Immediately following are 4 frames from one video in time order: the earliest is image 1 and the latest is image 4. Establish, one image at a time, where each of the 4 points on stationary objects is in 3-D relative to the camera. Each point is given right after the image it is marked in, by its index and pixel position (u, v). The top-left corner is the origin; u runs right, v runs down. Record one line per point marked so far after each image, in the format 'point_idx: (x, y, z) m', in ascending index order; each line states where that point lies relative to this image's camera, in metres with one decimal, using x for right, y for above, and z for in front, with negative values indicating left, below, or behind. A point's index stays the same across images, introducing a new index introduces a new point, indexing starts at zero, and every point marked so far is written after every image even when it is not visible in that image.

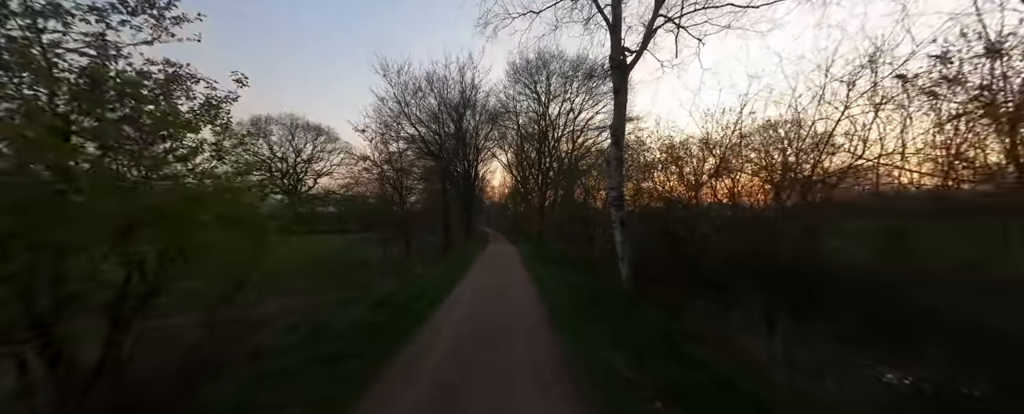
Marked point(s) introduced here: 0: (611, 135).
0: (+2.3, +1.7, +7.4) m
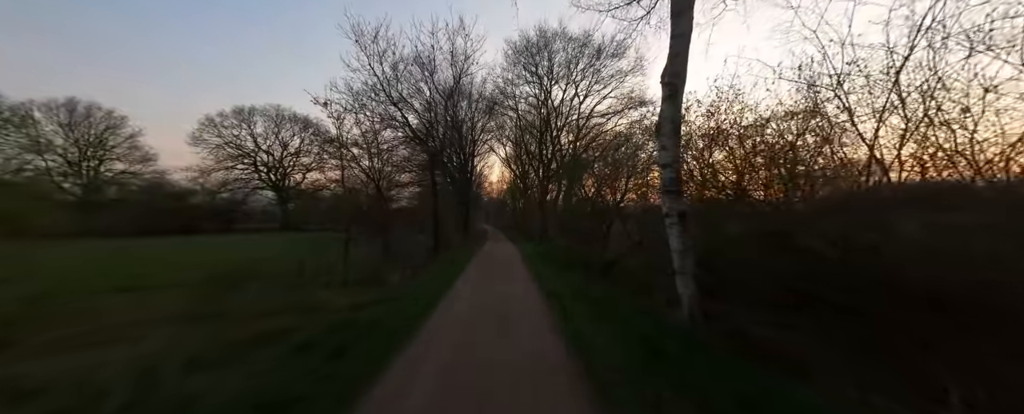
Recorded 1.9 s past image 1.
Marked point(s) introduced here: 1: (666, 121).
0: (+2.4, +1.8, +4.9) m
1: (+2.4, +1.3, +4.9) m
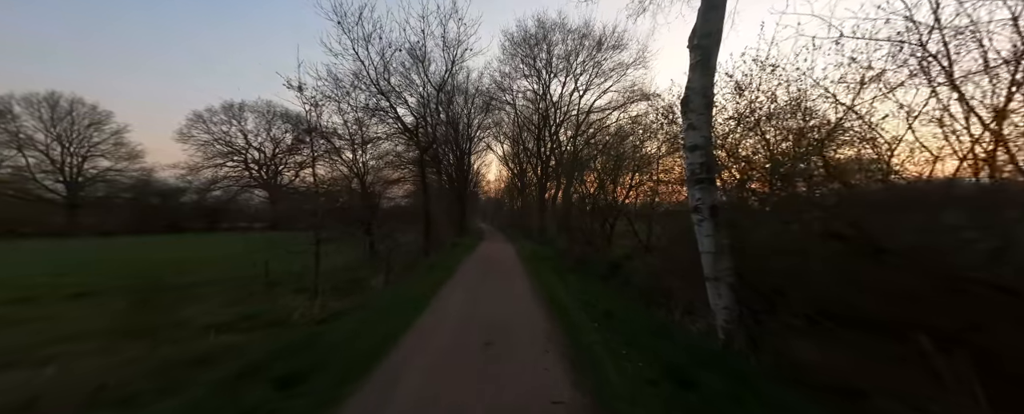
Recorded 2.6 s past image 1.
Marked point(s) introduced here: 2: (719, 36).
0: (+2.3, +1.9, +4.0) m
1: (+2.3, +1.4, +4.0) m
2: (+2.6, +2.1, +4.0) m
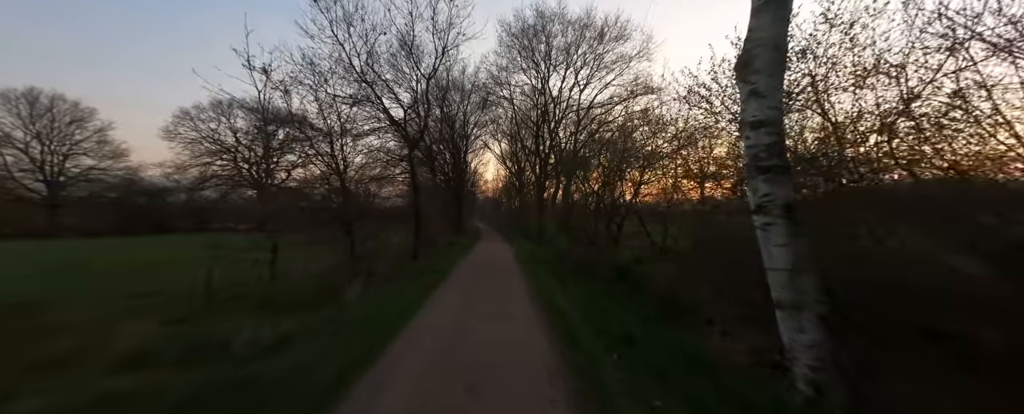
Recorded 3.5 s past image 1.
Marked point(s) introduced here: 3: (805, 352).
0: (+2.2, +2.0, +2.9) m
1: (+2.2, +1.4, +2.8) m
2: (+2.5, +2.2, +2.9) m
3: (+2.4, -1.2, +2.6) m
